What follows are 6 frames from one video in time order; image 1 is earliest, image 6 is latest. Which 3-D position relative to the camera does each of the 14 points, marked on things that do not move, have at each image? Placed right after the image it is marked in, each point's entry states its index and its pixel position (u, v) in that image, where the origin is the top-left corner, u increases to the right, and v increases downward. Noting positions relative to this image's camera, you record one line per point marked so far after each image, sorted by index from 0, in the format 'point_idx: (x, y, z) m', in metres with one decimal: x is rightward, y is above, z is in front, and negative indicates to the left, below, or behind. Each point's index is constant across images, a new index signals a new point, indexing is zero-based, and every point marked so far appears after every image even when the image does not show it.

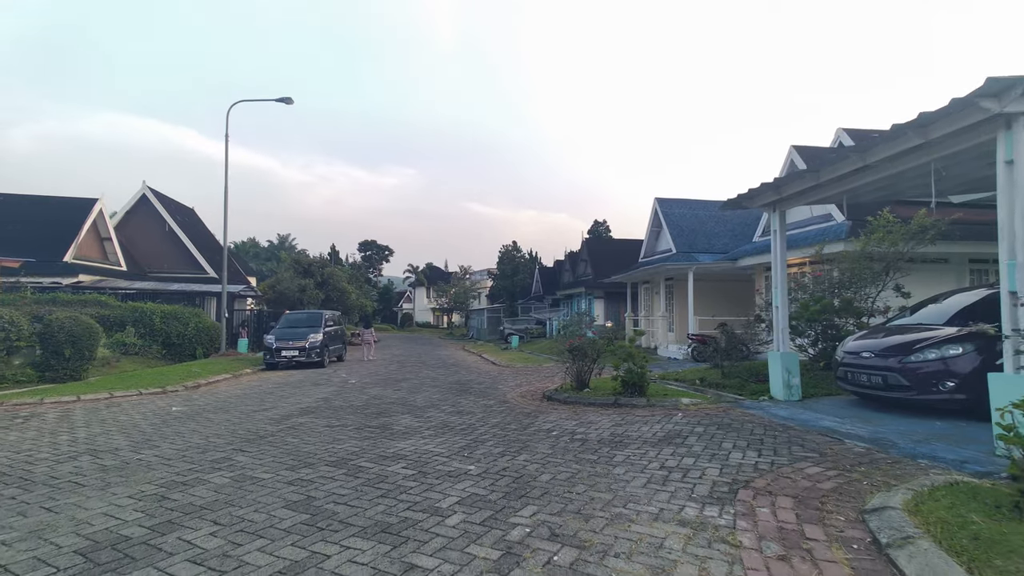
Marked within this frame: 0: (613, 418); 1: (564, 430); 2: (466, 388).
0: (+1.7, -2.2, +7.8) m
1: (+0.8, -2.2, +7.1) m
2: (-1.3, -2.8, +12.5) m
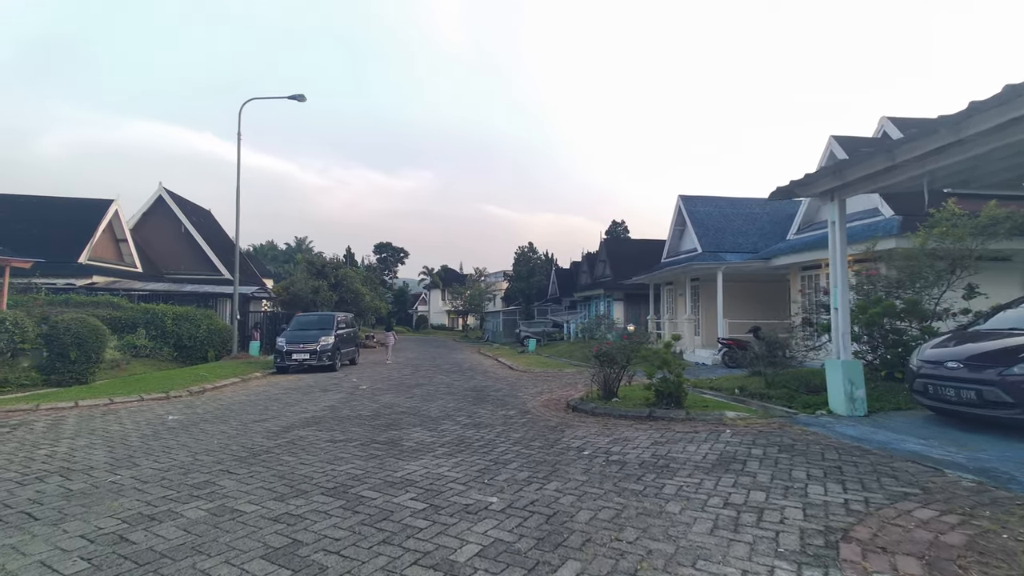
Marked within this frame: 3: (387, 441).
0: (+2.1, -2.2, +6.9) m
1: (+1.2, -2.2, +6.2) m
2: (-0.7, -2.8, +11.7) m
3: (-1.9, -2.3, +6.8) m
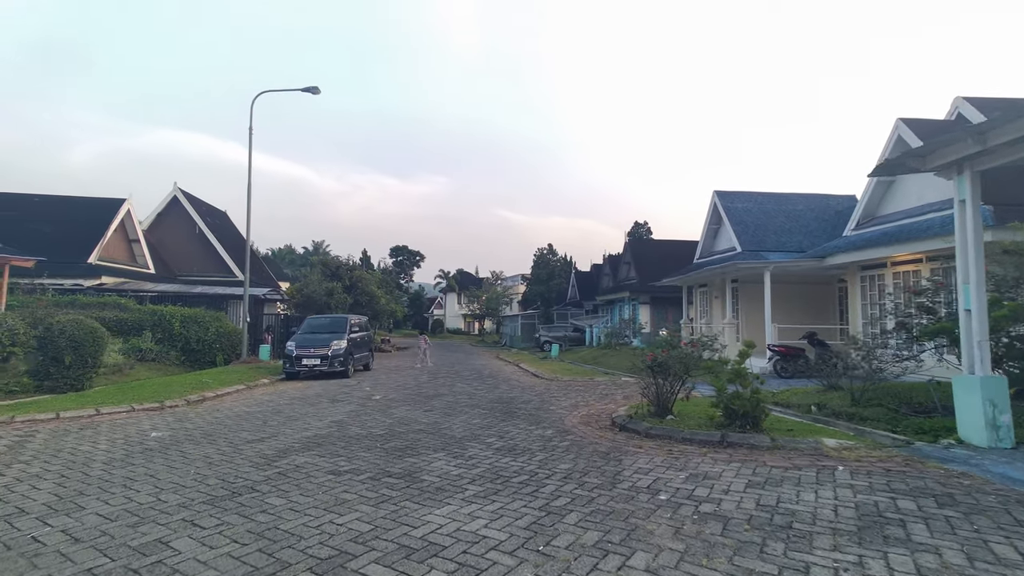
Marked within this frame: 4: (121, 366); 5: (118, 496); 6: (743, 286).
0: (+2.7, -2.2, +5.4) m
1: (+1.7, -2.1, +4.7) m
2: (0.0, -2.7, +10.2) m
3: (-1.3, -2.2, +5.5) m
4: (-14.4, -2.9, +16.8) m
5: (-4.1, -2.1, +4.7) m
6: (+9.8, +0.1, +19.4) m
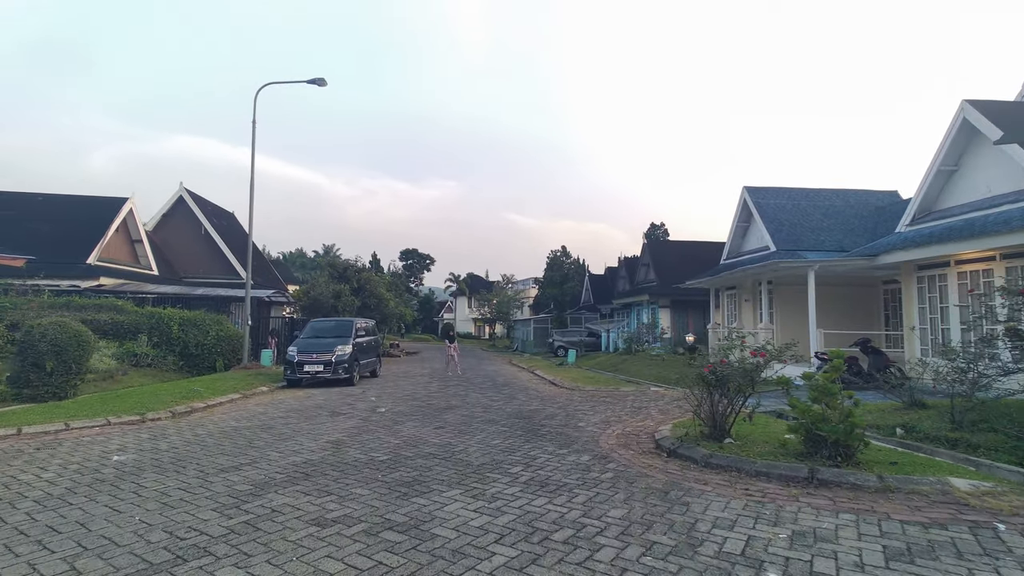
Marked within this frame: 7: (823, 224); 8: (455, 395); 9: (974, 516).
0: (+3.0, -2.1, +4.0) m
1: (+2.0, -2.1, +3.4) m
2: (+0.4, -2.7, +8.9) m
3: (-0.9, -2.2, +4.2) m
4: (-13.8, -2.9, +15.8) m
5: (-3.7, -2.1, +3.5) m
6: (+10.5, 0.0, +17.9) m
7: (+13.5, +2.8, +19.8) m
8: (-1.7, -3.2, +13.6) m
9: (+4.2, -2.1, +4.2) m
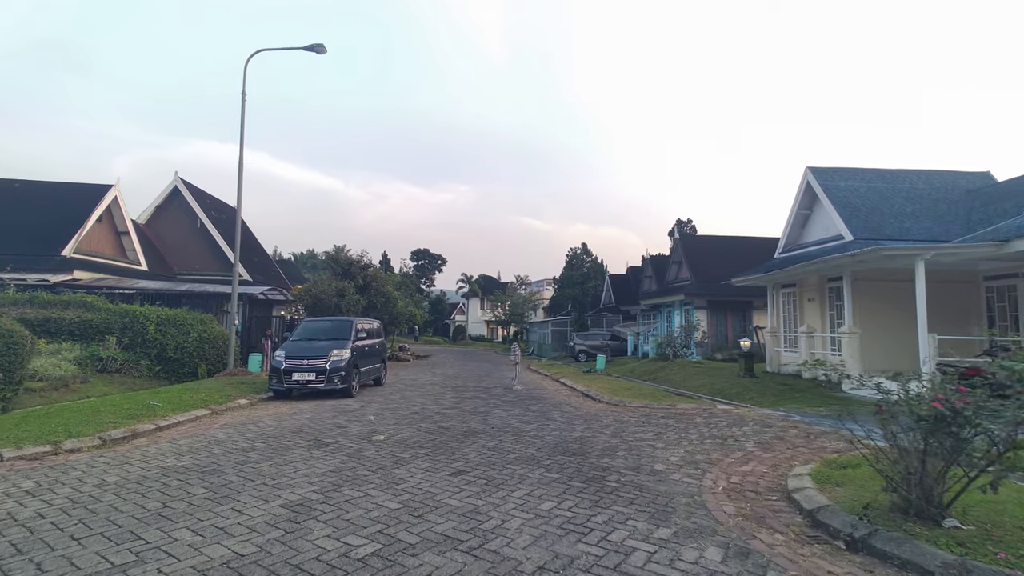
0: (+3.6, -1.9, +1.1) m
1: (+2.6, -1.8, +0.5) m
2: (+1.1, -2.5, +6.1) m
3: (-0.4, -1.9, +1.4) m
4: (-13.0, -2.7, +13.3) m
5: (-3.2, -1.8, +0.8) m
6: (+11.4, +0.1, +14.9) m
7: (+14.5, +2.9, +16.7) m
8: (-0.9, -3.0, +10.8) m
9: (+4.8, -1.8, +1.3) m
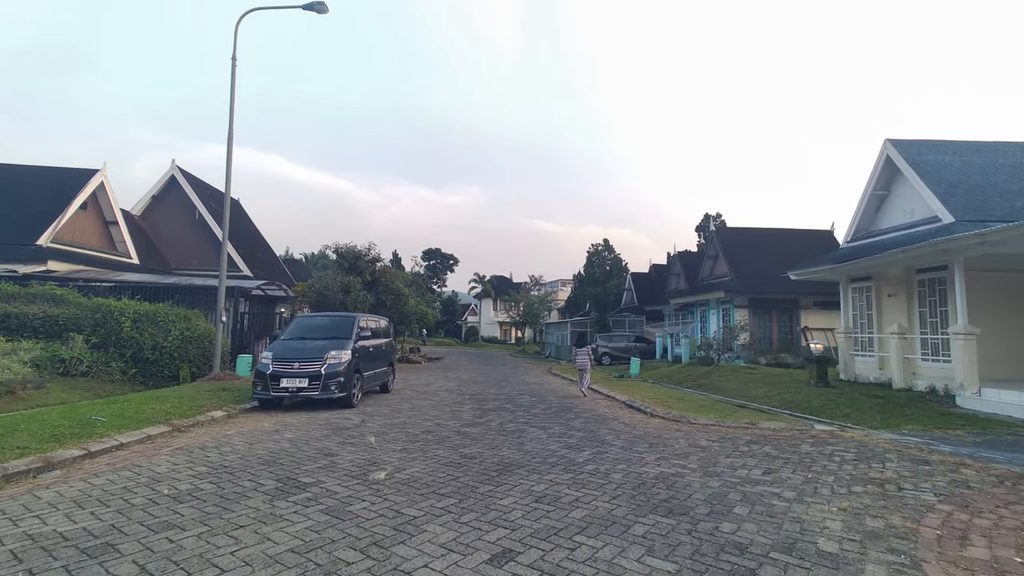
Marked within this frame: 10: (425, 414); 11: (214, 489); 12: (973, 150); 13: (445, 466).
0: (+4.1, -1.5, -1.4) m
1: (+3.1, -1.5, -2.0) m
2: (+1.8, -2.2, +3.6) m
3: (+0.2, -1.6, -1.1) m
4: (-12.2, -2.4, +11.1) m
5: (-2.6, -1.5, -1.6) m
6: (+12.3, +0.4, +12.1) m
7: (+15.4, +3.1, +13.9) m
8: (-0.2, -2.7, +8.4) m
9: (+5.3, -1.5, -1.3) m
10: (-2.0, -2.9, +10.6) m
11: (-3.4, -2.4, +5.3) m
12: (+15.8, +4.7, +15.6) m
13: (-0.9, -2.4, +6.3) m
